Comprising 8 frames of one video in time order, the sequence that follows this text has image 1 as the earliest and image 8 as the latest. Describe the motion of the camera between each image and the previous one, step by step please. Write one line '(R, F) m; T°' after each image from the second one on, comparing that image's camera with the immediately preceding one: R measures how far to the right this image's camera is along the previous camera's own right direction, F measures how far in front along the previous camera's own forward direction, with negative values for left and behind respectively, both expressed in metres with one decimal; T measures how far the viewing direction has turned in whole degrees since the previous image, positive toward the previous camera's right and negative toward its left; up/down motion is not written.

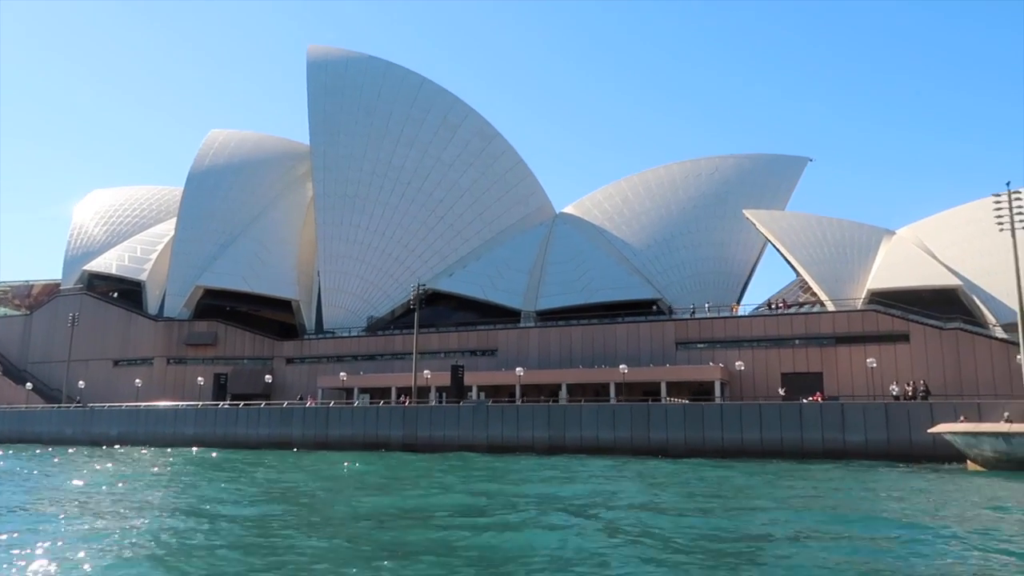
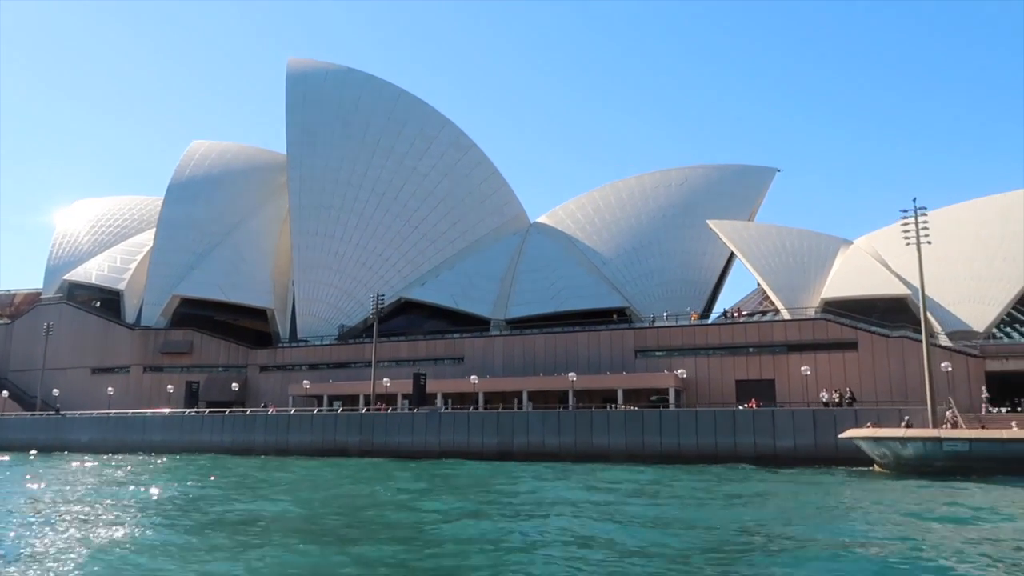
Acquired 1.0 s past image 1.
(+1.5, -0.8) m; 0°
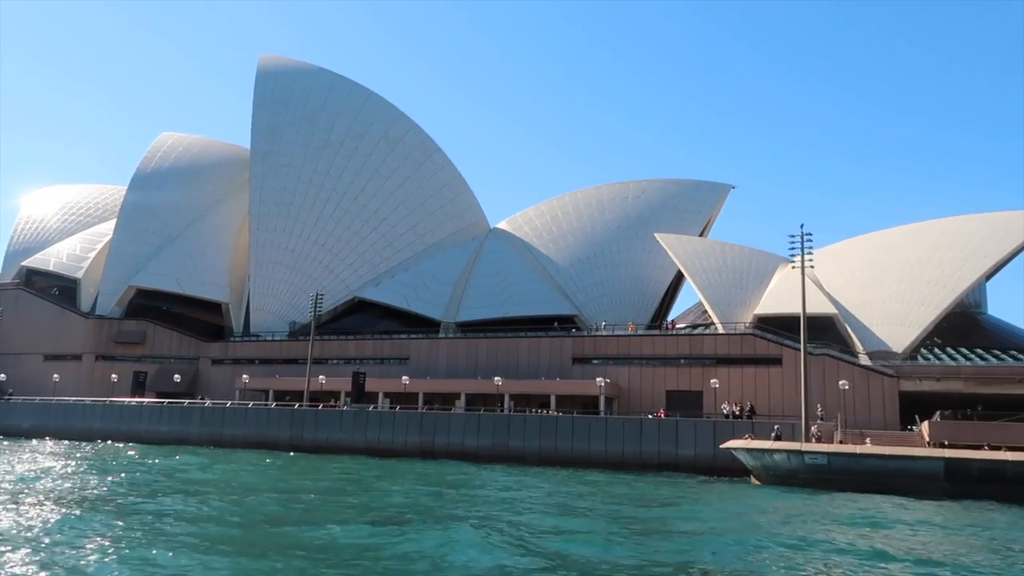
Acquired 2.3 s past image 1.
(+1.7, -0.9) m; +1°
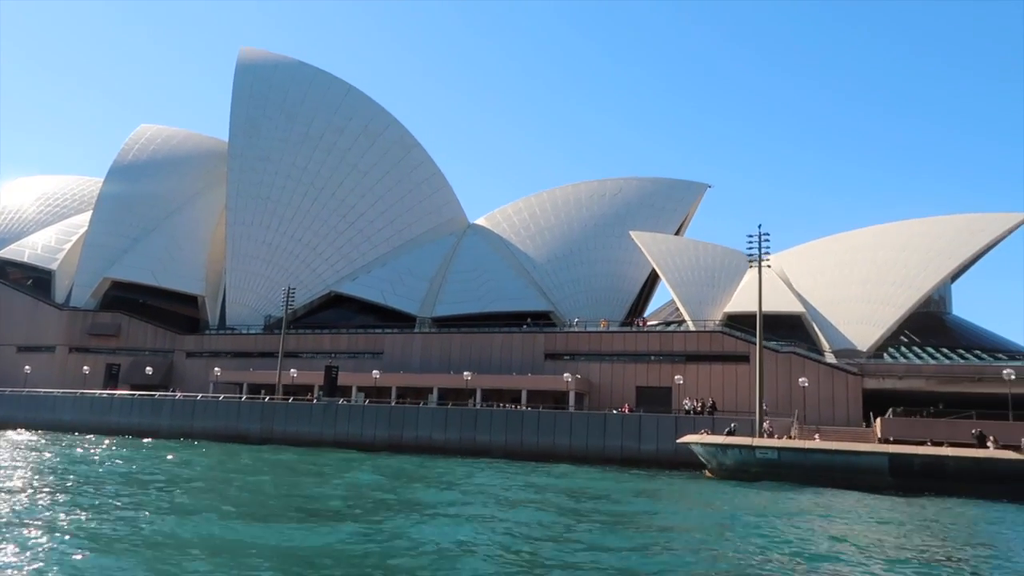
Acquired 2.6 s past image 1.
(+0.5, -0.3) m; +1°
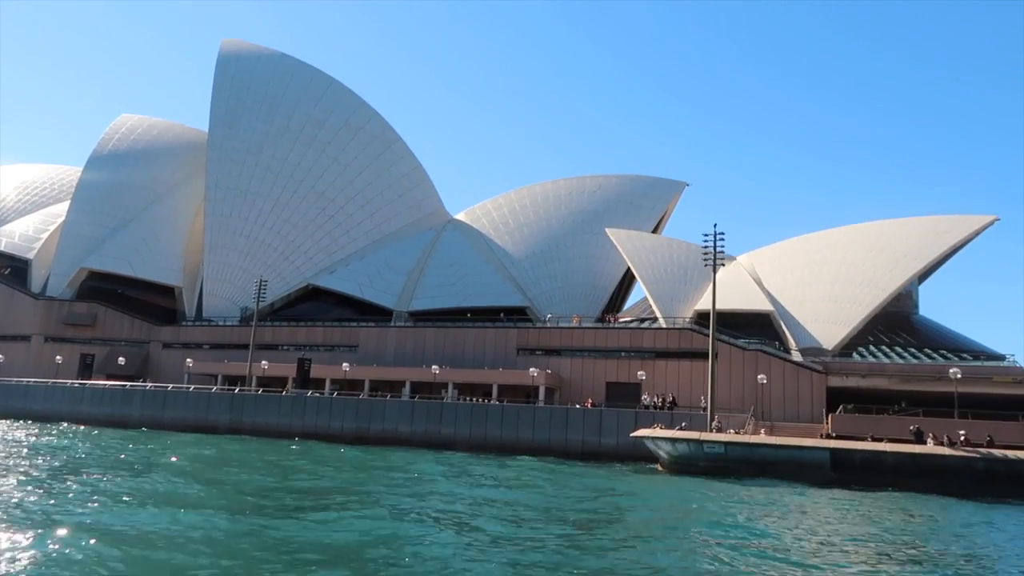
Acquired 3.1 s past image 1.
(+0.7, -0.3) m; +1°
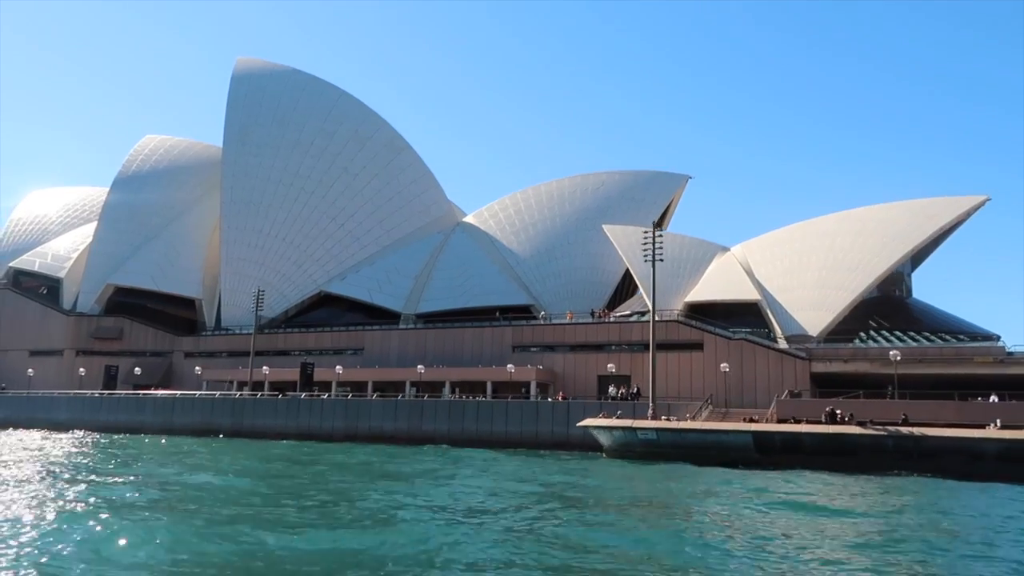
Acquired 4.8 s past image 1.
(+2.3, -1.0) m; -3°
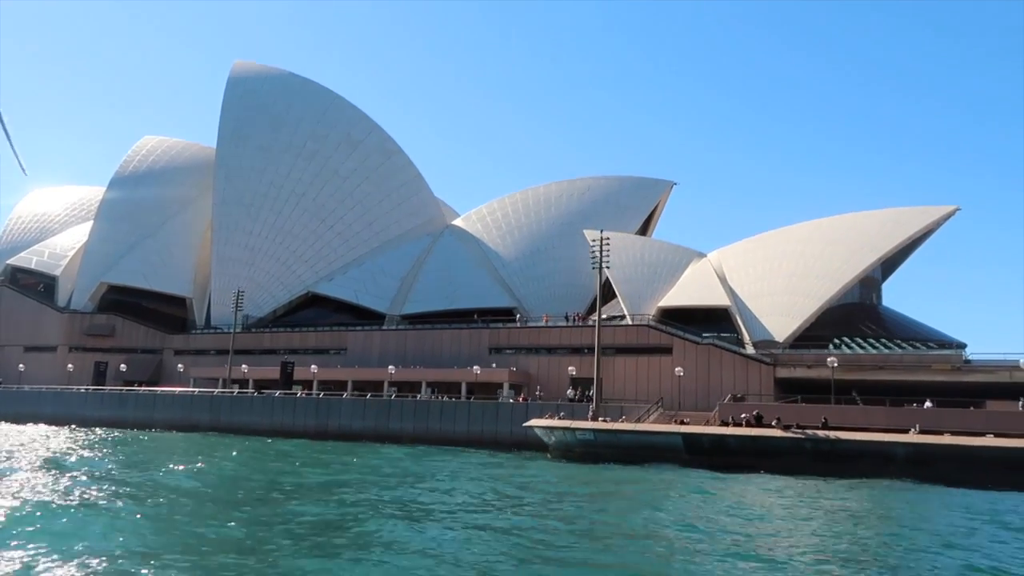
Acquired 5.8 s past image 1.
(+1.4, -0.8) m; -1°
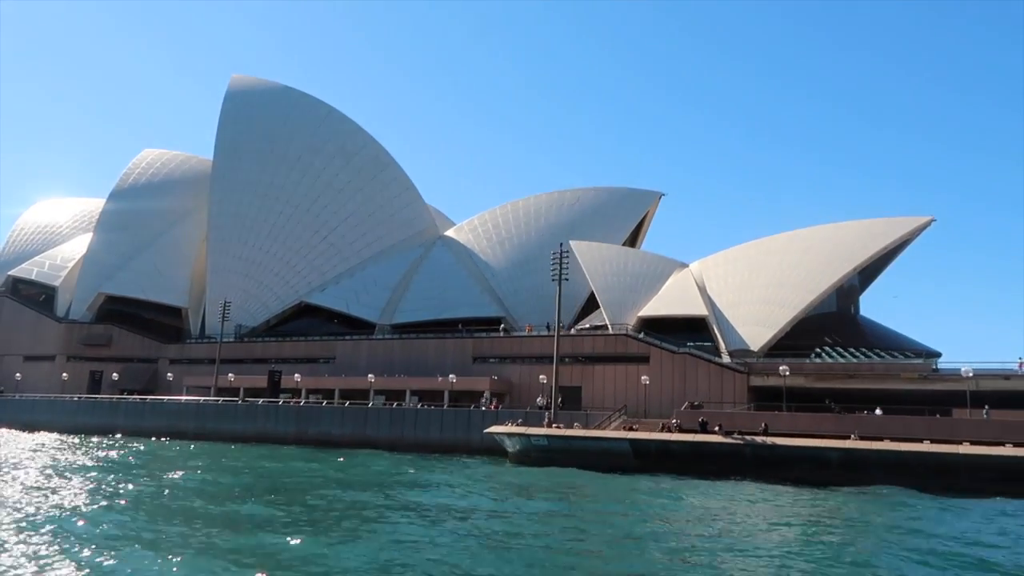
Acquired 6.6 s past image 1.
(+1.2, -0.8) m; -1°
